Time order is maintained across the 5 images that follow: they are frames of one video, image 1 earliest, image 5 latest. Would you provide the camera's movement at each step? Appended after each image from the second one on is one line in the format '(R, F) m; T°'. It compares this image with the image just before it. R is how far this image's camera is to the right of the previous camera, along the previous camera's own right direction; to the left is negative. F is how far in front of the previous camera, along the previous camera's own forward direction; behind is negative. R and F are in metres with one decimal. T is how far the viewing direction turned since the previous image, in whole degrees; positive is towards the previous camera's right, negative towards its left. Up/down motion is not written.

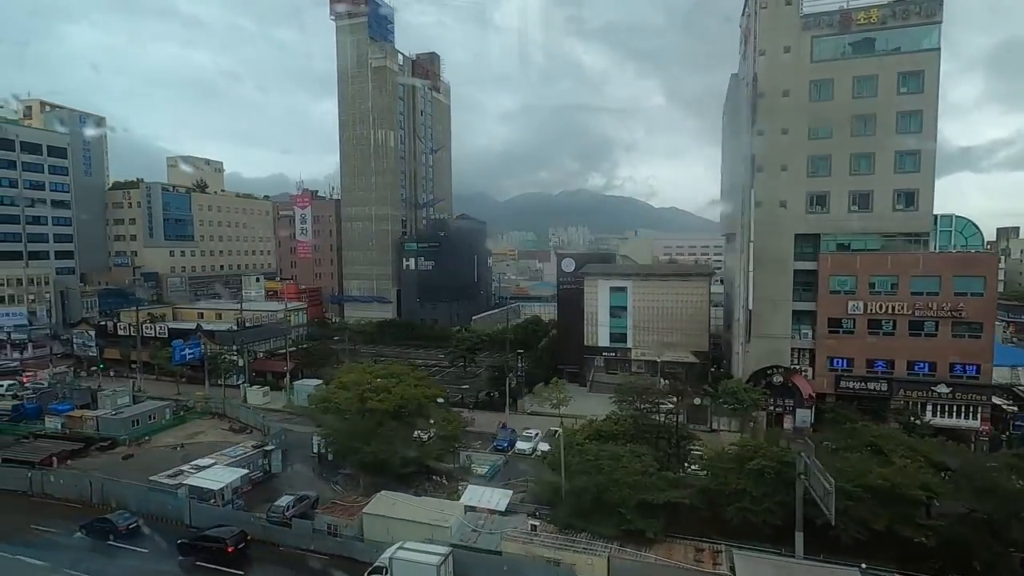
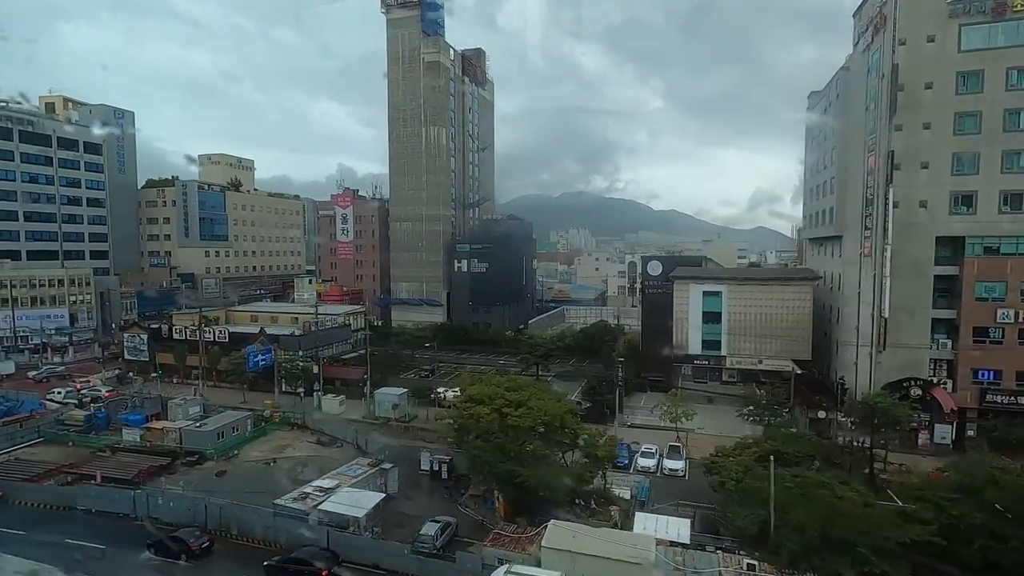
(-4.8, +1.6) m; 0°
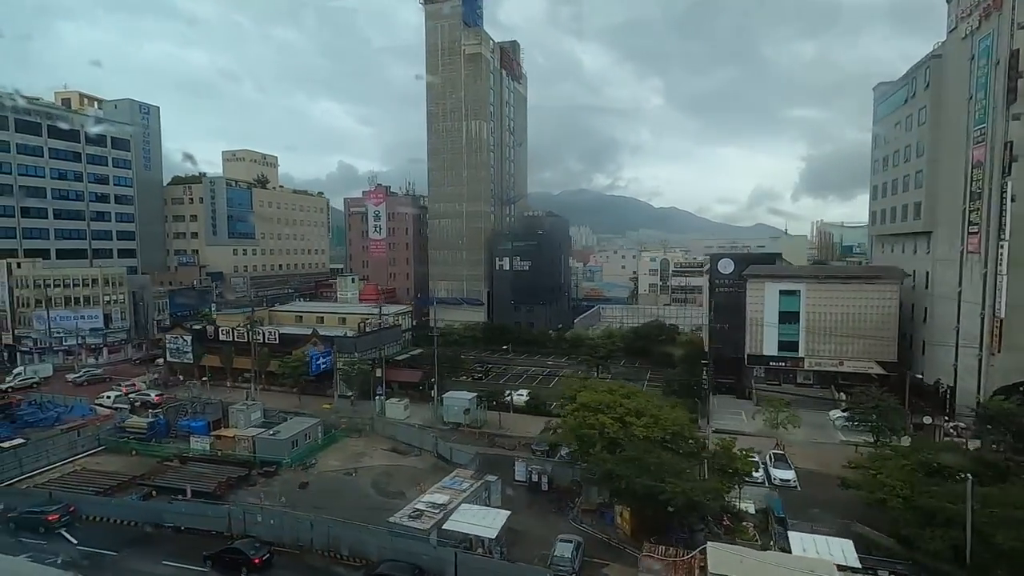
(-3.6, +1.2) m; 0°
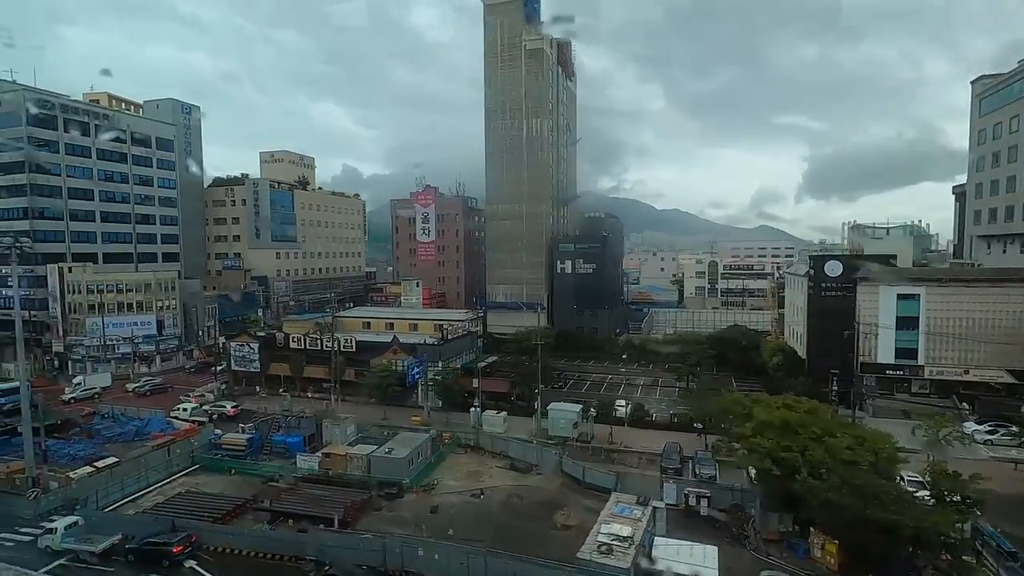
(-4.8, +1.6) m; 0°
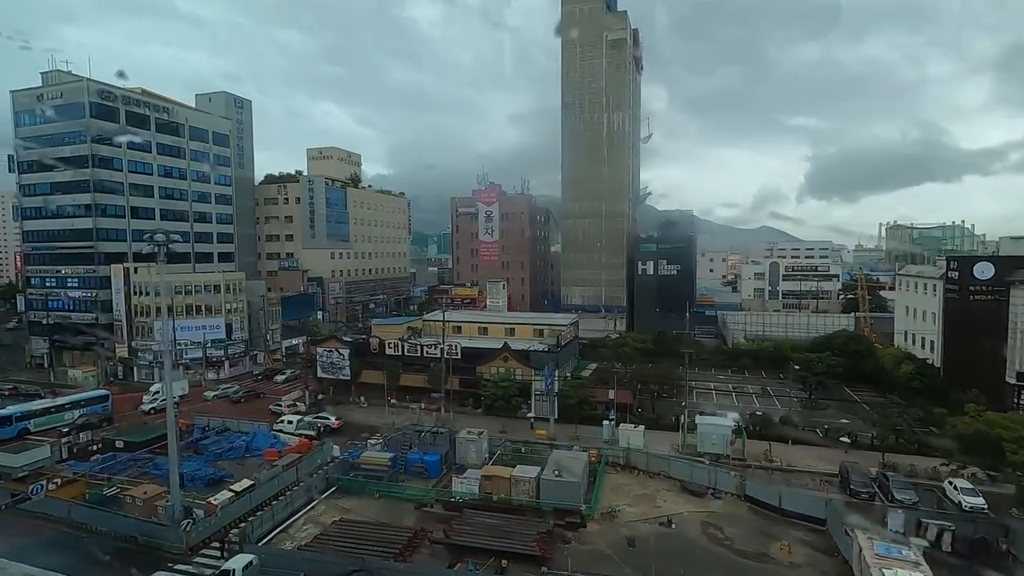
(-6.1, +2.0) m; 0°
